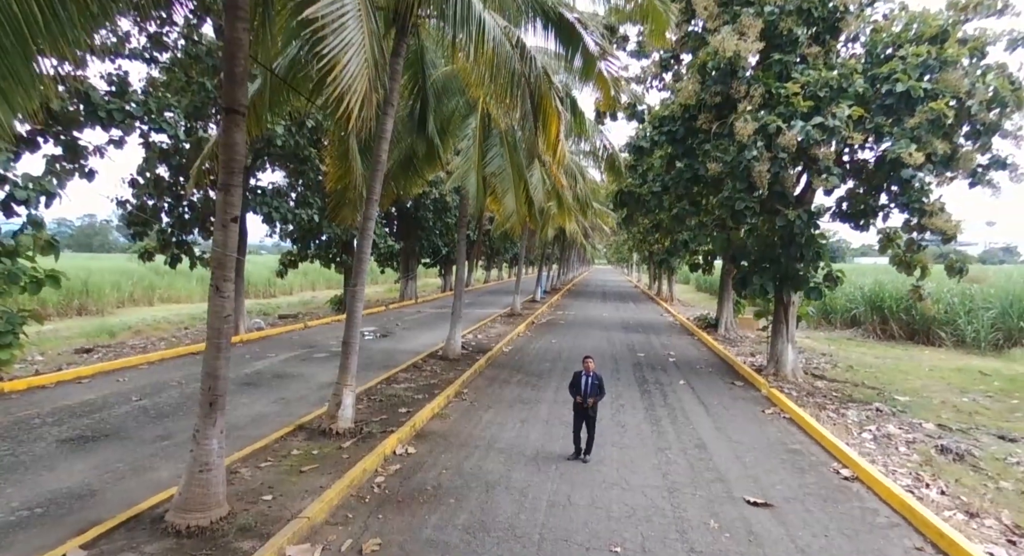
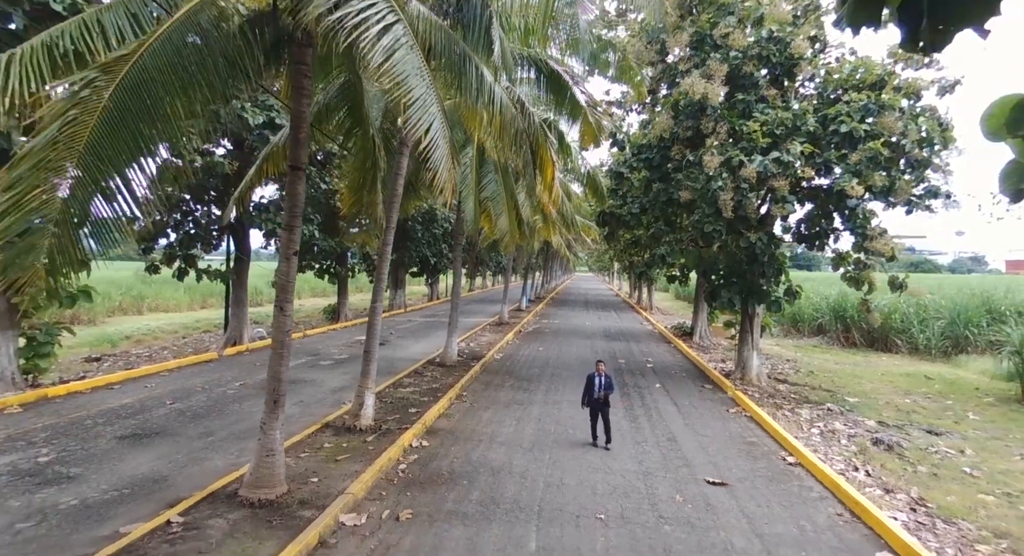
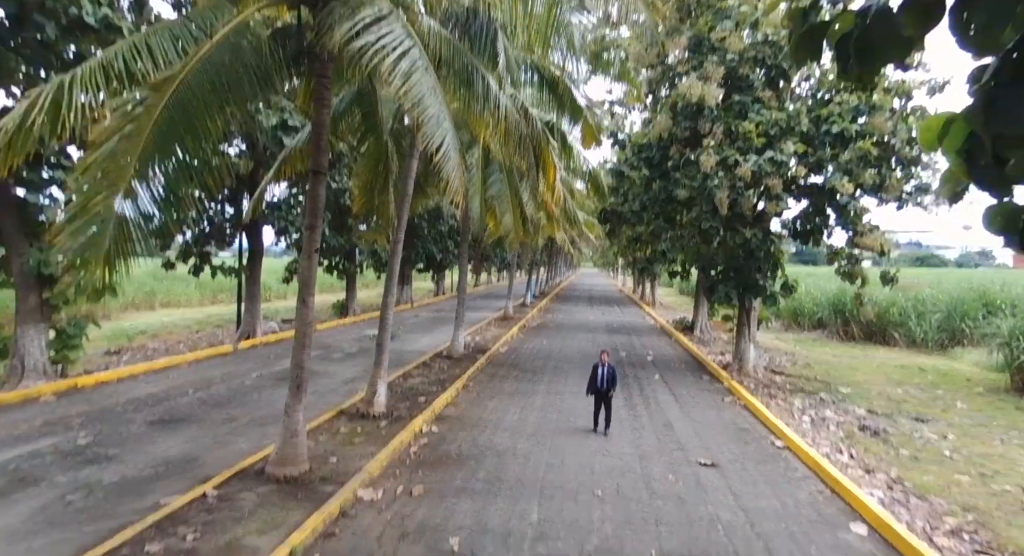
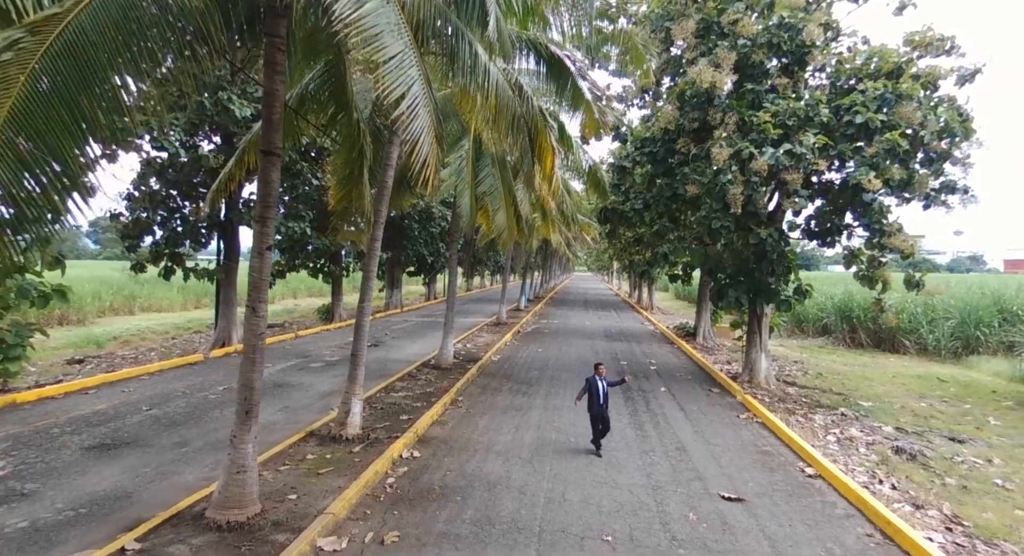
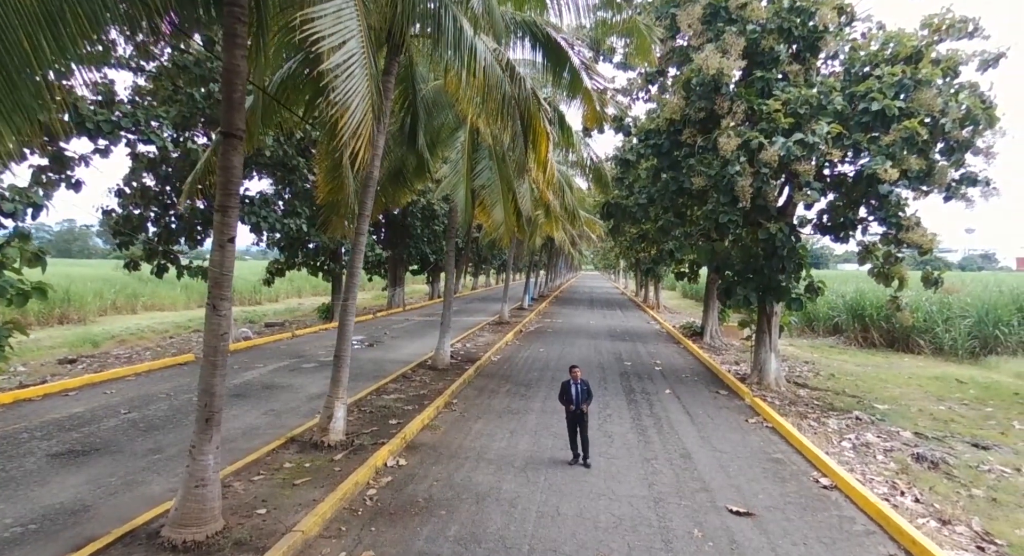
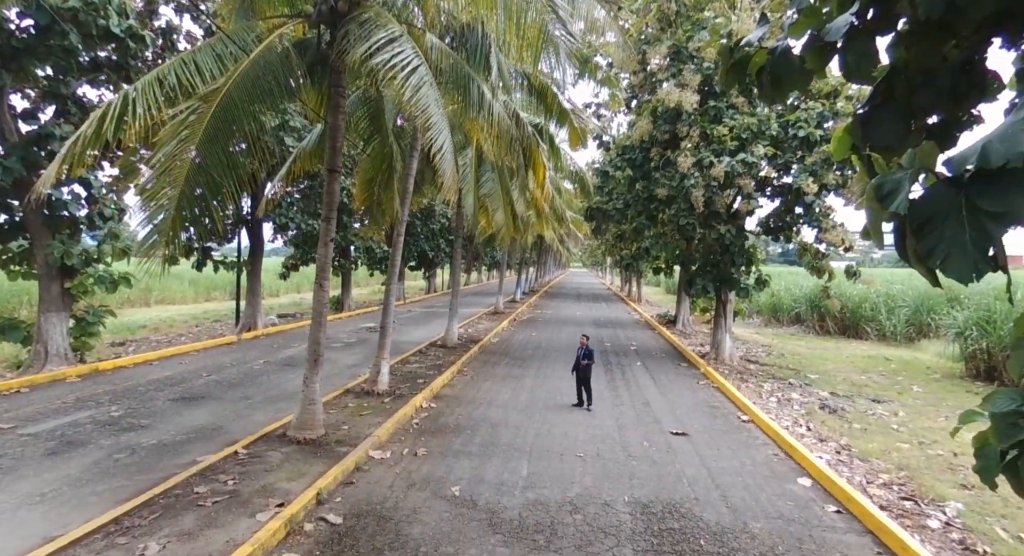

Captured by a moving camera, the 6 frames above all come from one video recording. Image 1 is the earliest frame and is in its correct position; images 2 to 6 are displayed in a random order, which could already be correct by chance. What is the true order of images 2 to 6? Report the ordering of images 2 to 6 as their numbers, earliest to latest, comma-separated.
5, 4, 2, 3, 6
